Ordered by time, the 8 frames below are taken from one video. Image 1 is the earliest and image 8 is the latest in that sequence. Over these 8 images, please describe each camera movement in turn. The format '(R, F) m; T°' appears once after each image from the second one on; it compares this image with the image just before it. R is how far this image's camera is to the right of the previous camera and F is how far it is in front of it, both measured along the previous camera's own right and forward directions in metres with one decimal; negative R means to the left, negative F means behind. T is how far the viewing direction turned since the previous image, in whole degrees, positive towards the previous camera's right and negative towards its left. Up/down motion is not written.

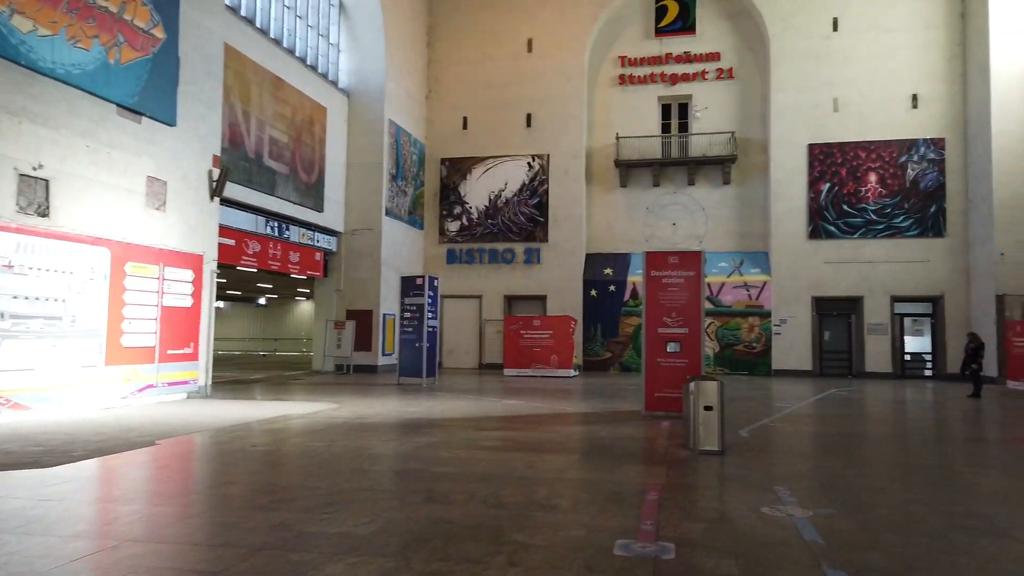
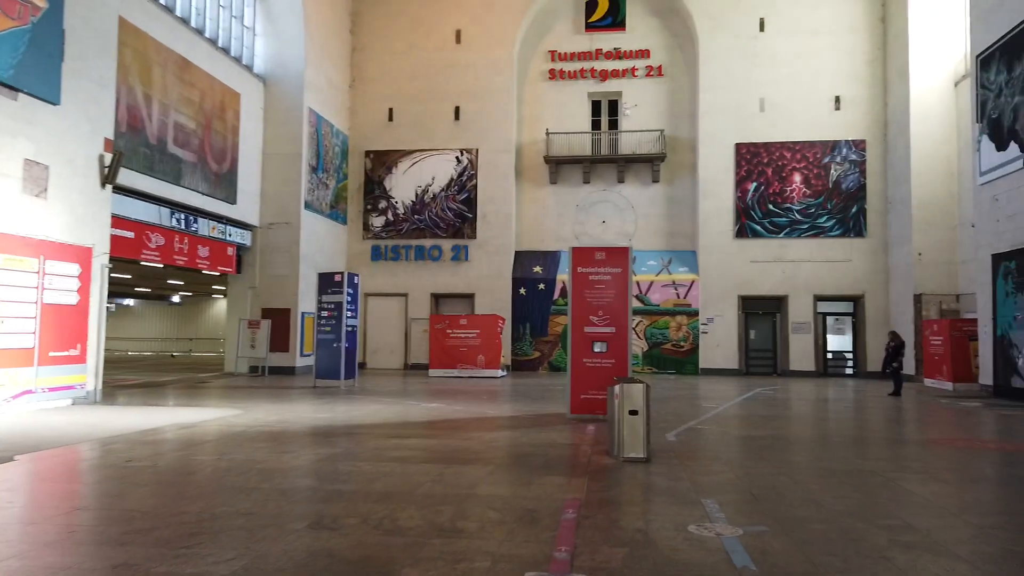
(+0.2, +0.6) m; +5°
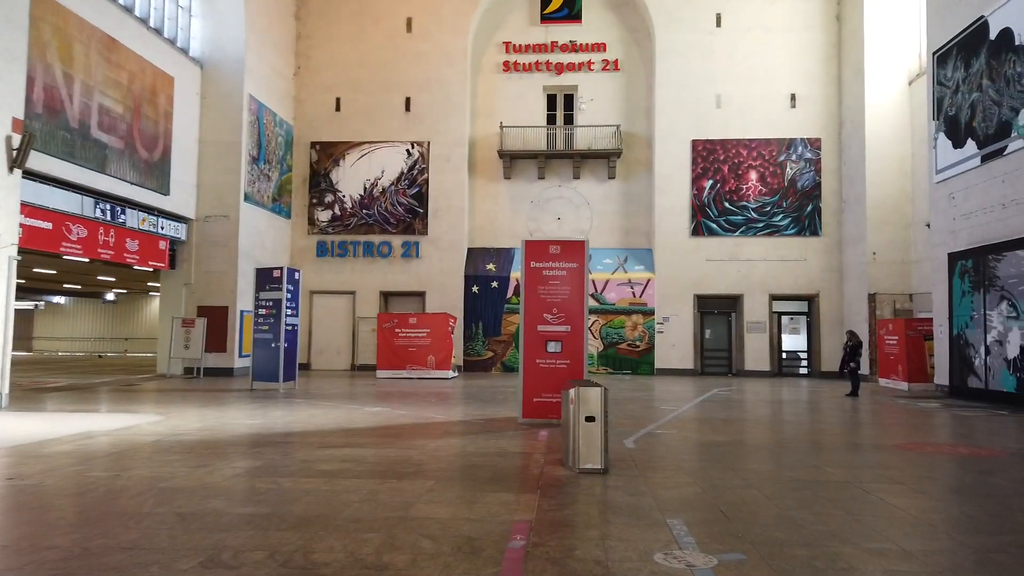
(+0.1, +0.7) m; +3°
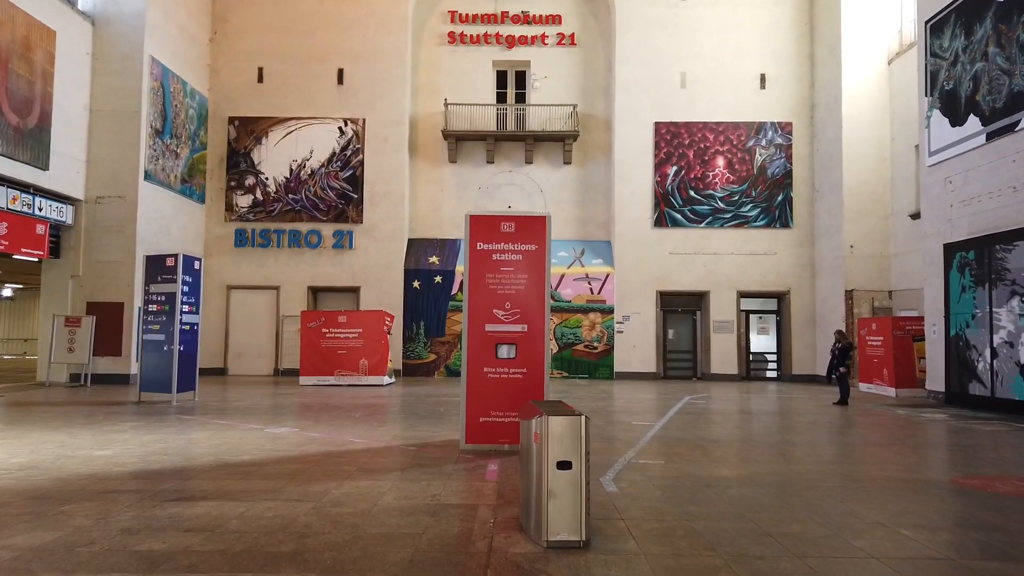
(+0.1, +2.1) m; +4°
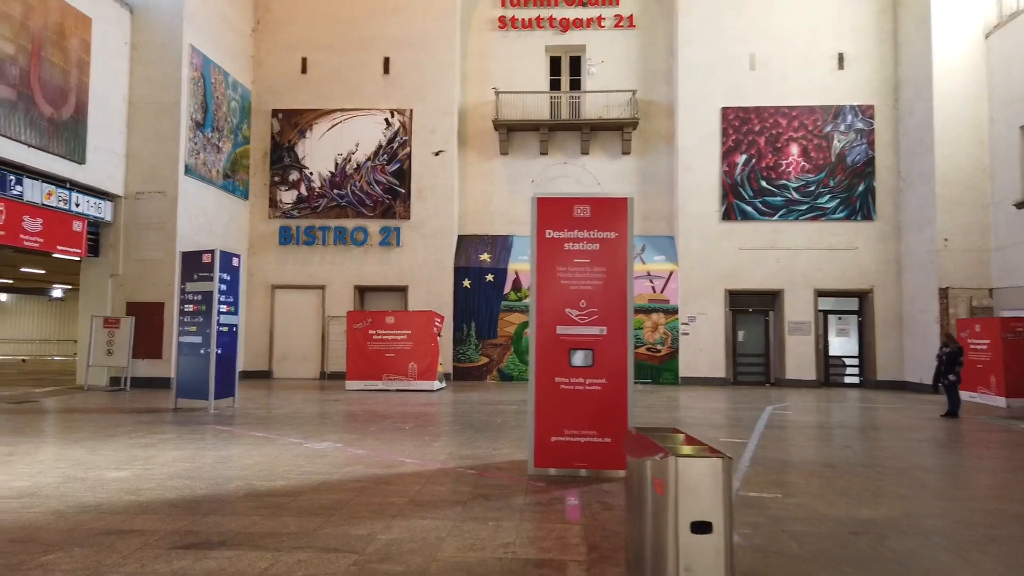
(-0.3, +1.1) m; -3°
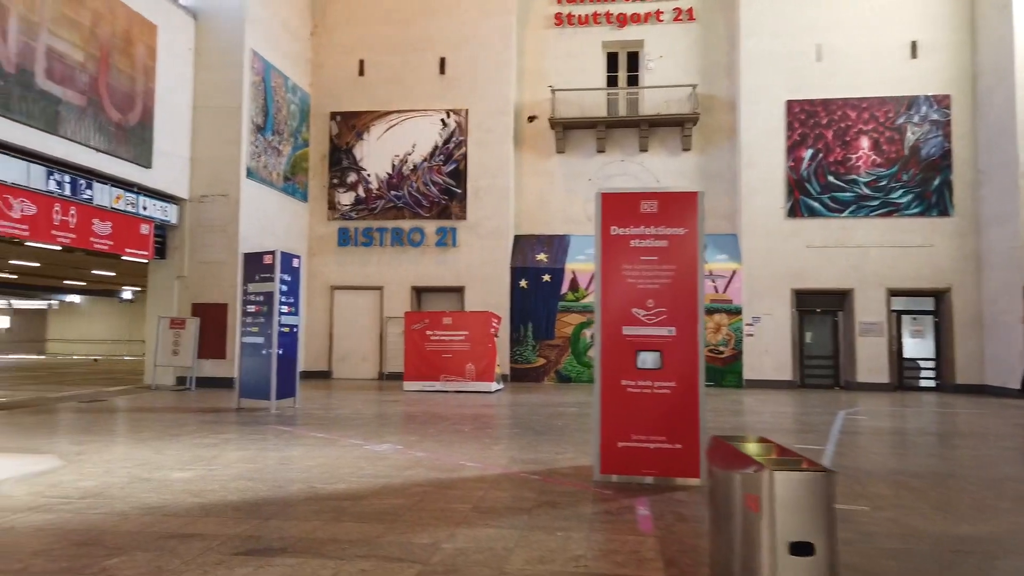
(-0.1, +0.2) m; -4°
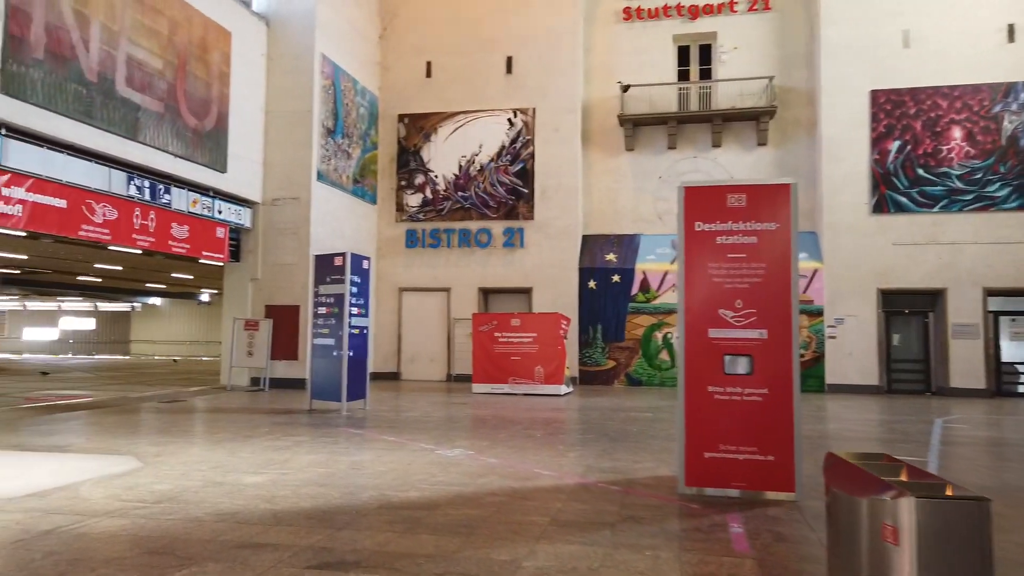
(-0.1, +0.3) m; -5°
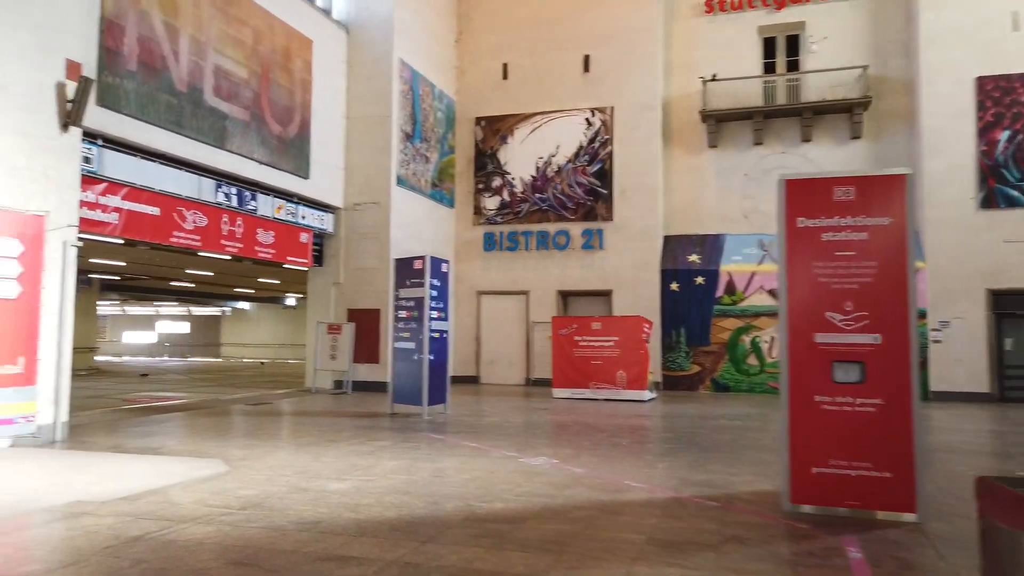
(-0.1, +0.2) m; -6°
